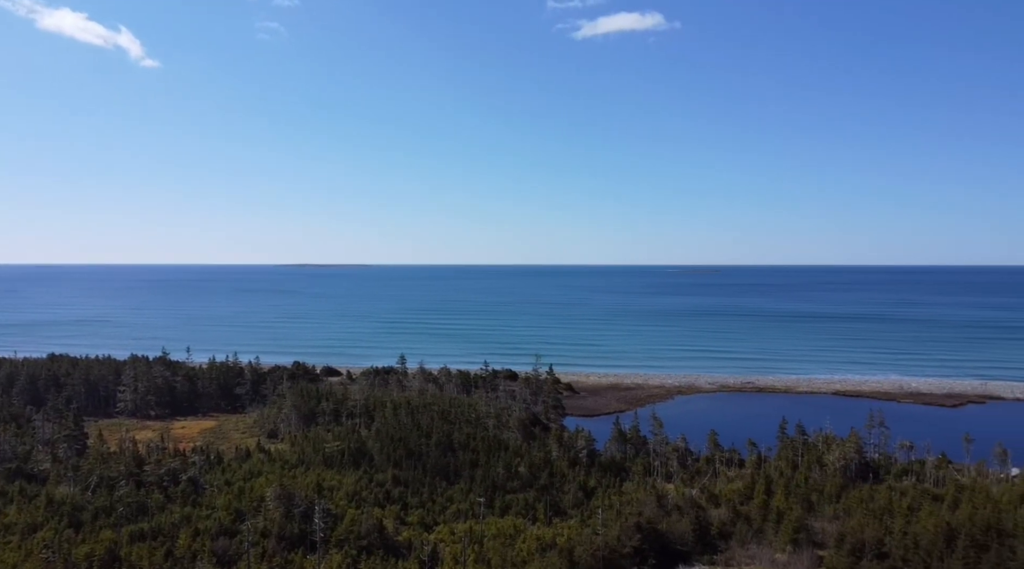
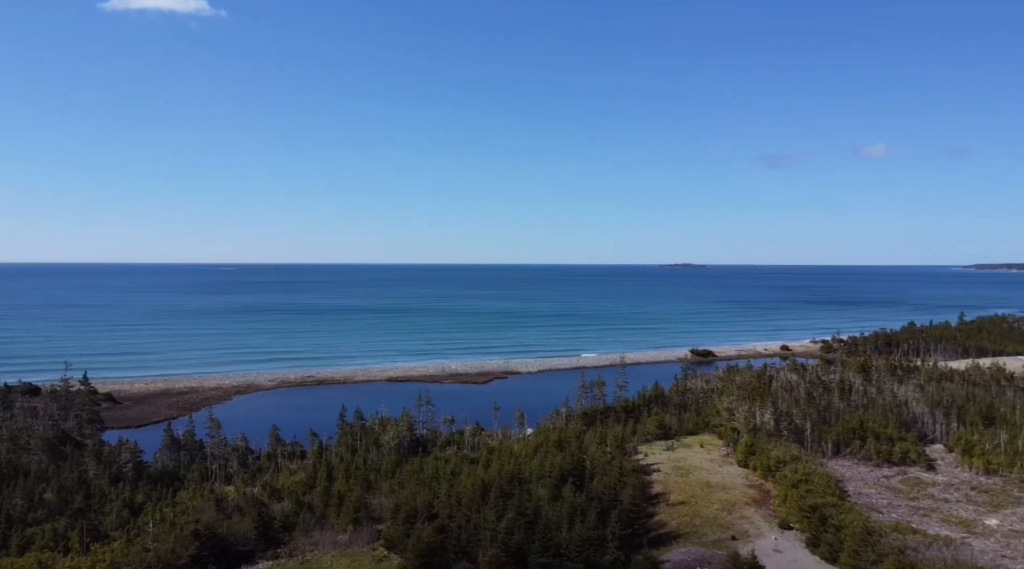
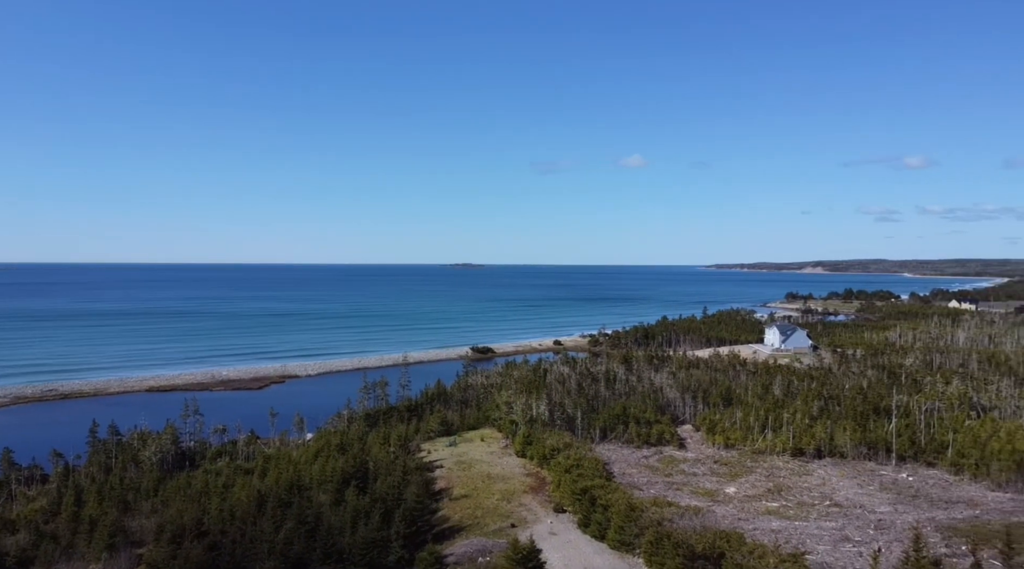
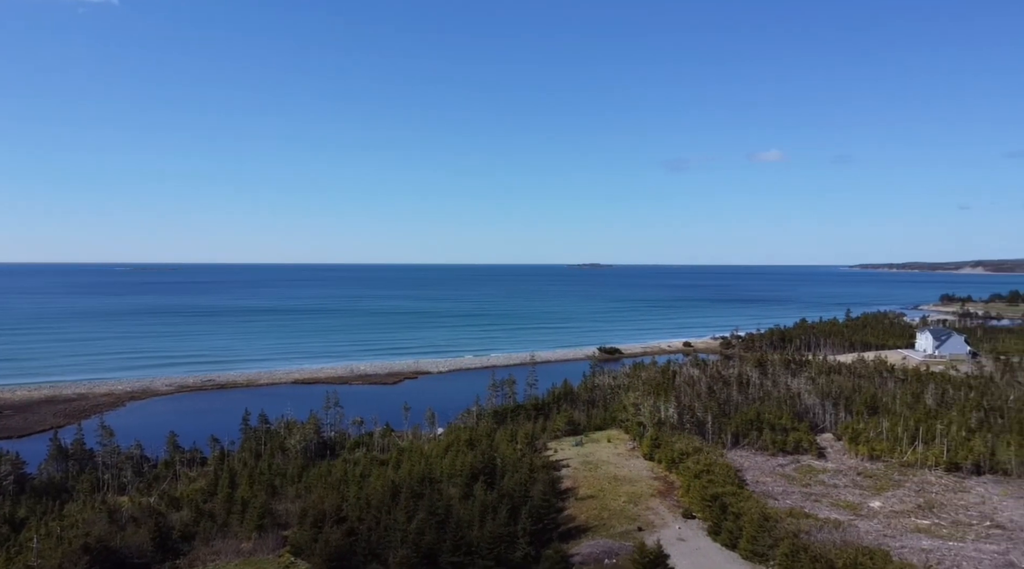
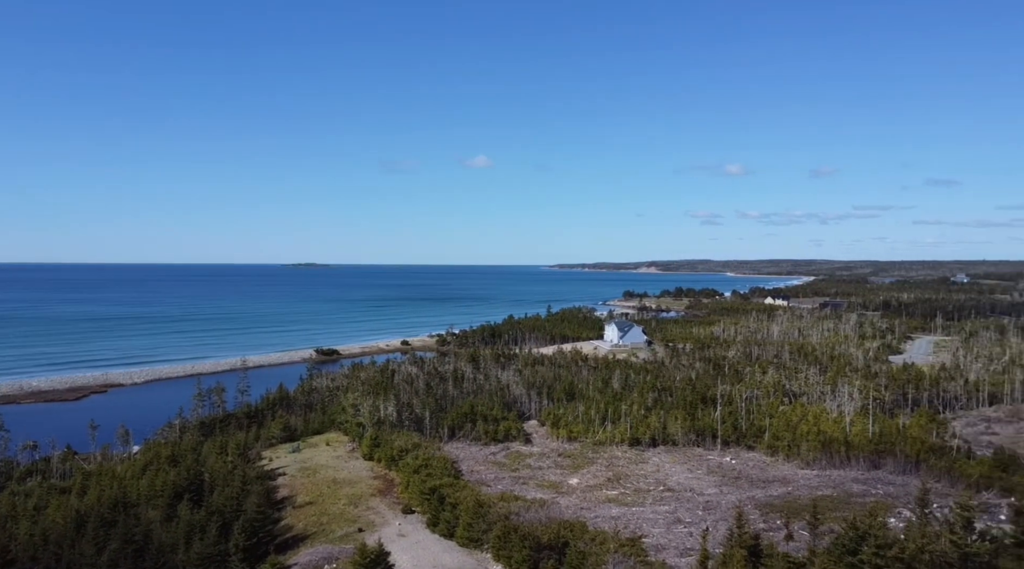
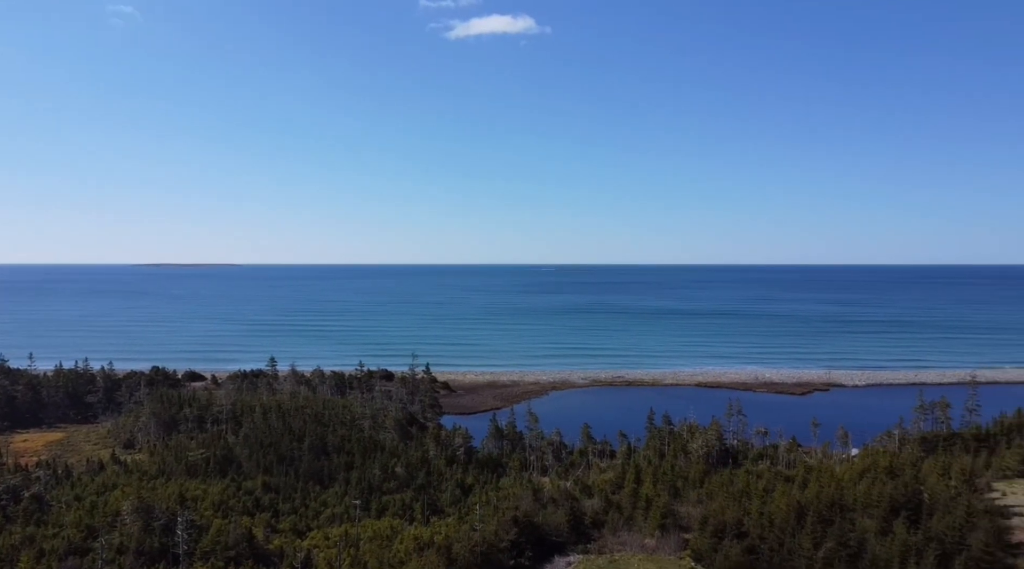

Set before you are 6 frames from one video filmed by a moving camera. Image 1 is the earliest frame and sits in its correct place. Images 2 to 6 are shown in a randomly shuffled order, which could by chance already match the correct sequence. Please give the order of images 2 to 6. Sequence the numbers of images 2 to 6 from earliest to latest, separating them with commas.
6, 2, 4, 3, 5
